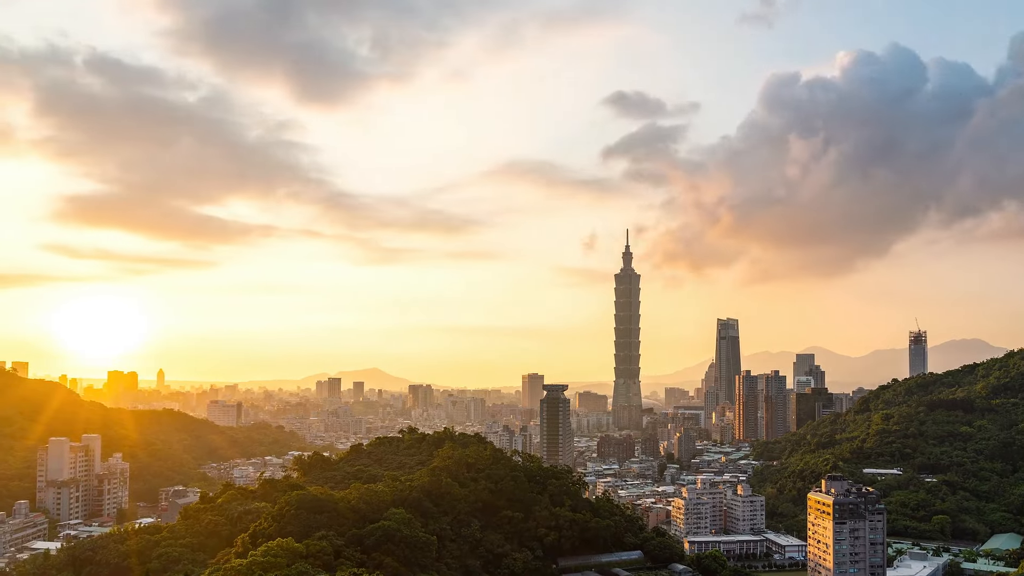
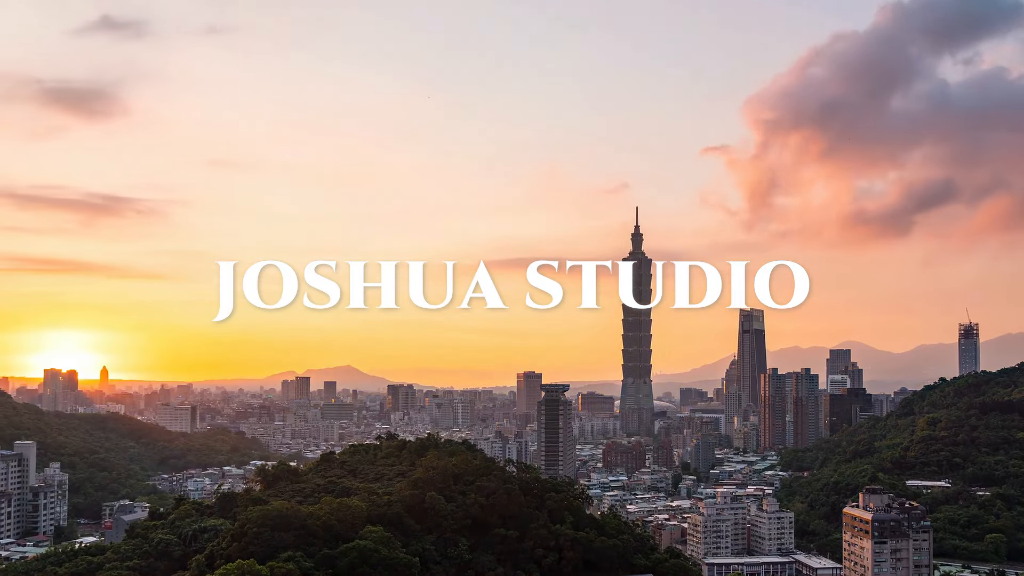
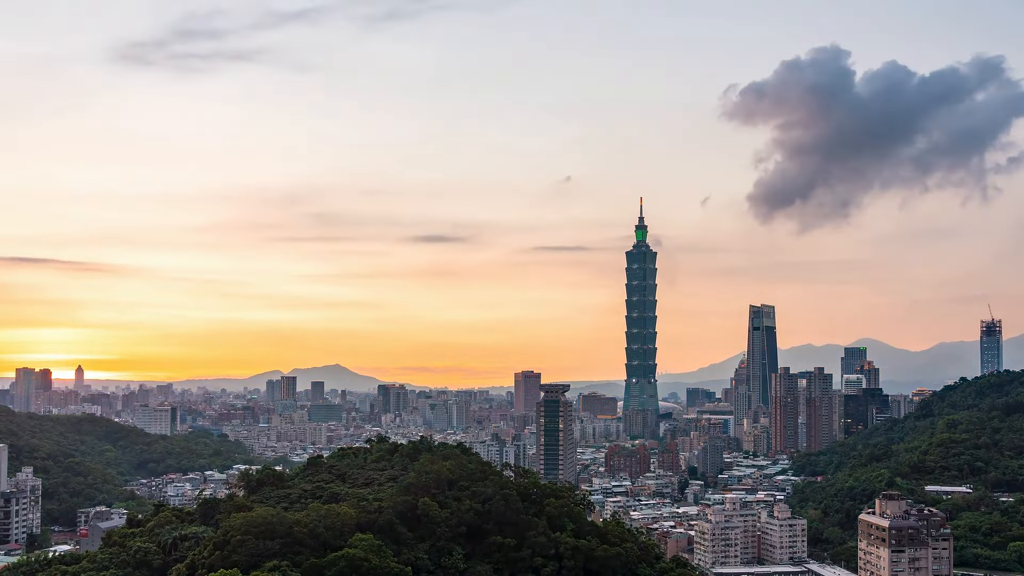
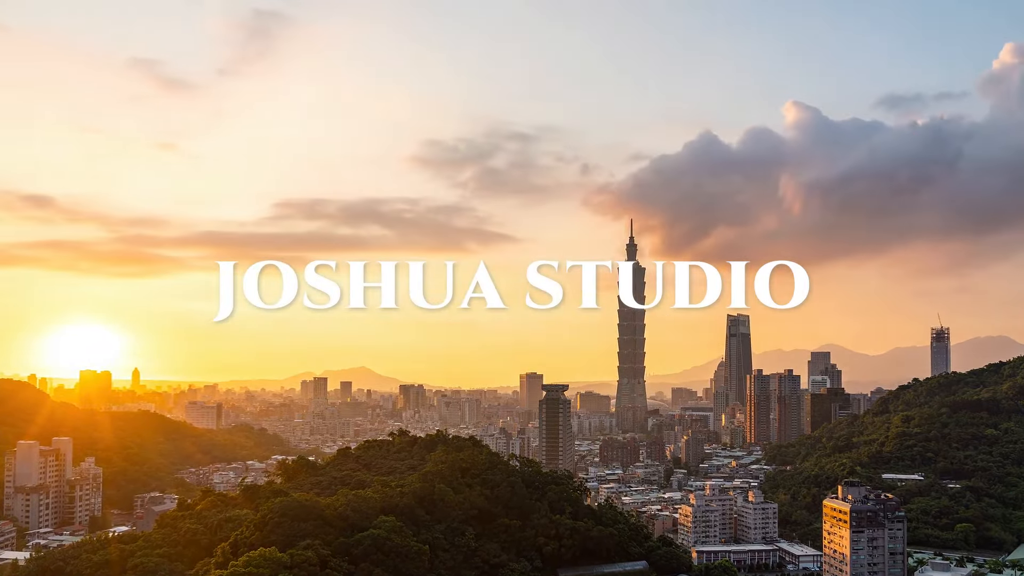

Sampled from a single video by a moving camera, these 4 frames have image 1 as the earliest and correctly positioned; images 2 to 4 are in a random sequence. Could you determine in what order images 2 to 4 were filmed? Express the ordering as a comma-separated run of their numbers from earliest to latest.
4, 2, 3
